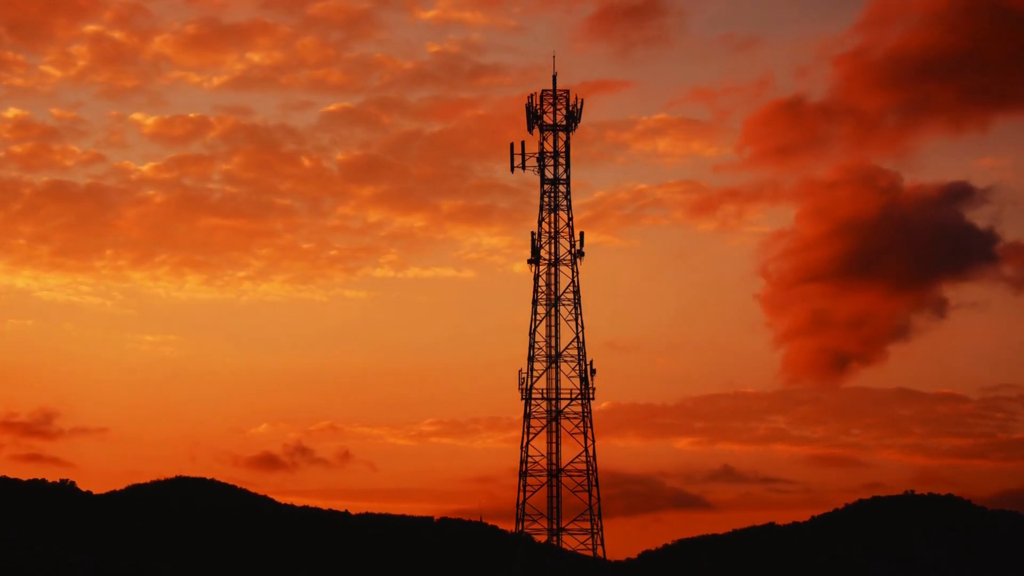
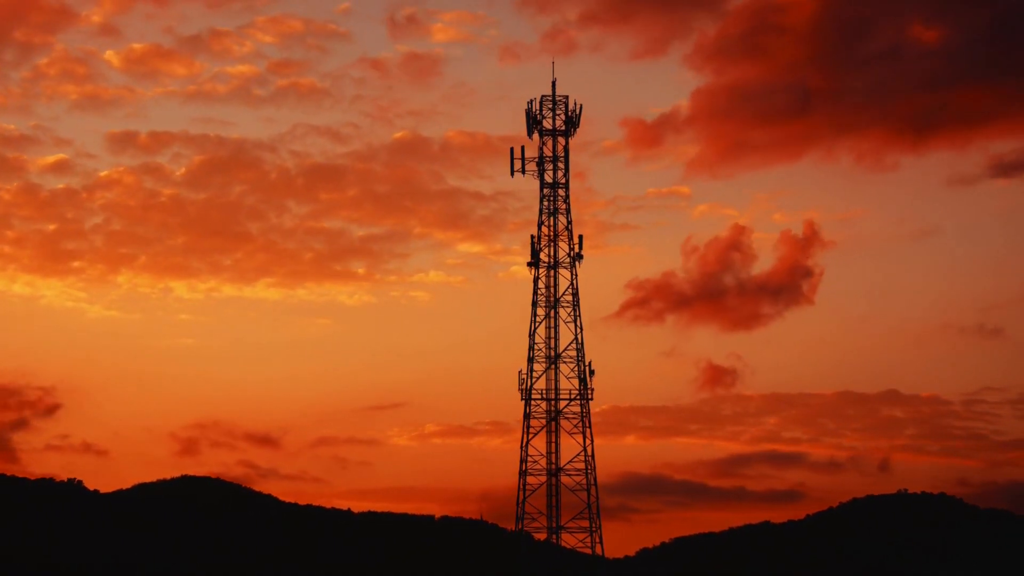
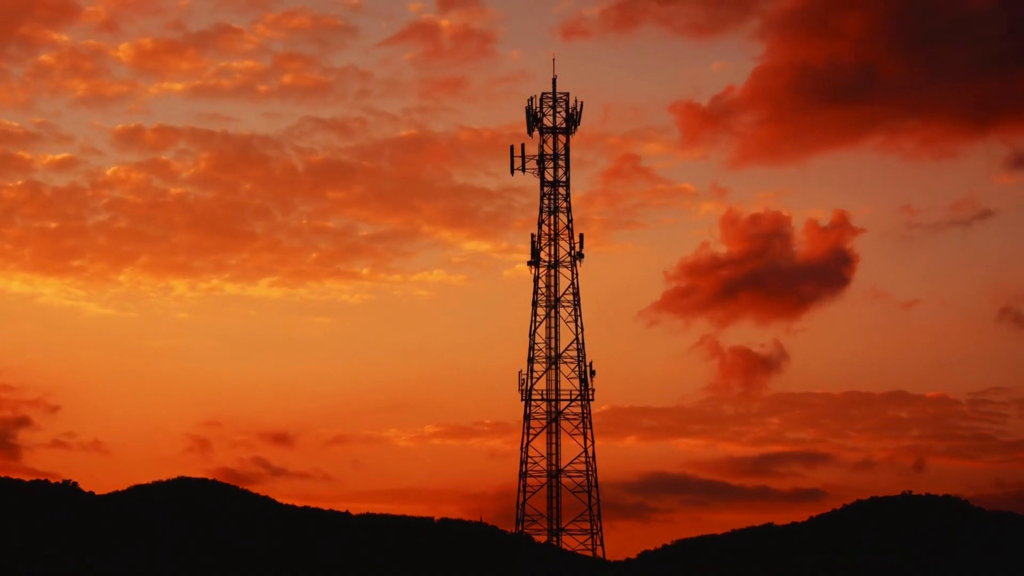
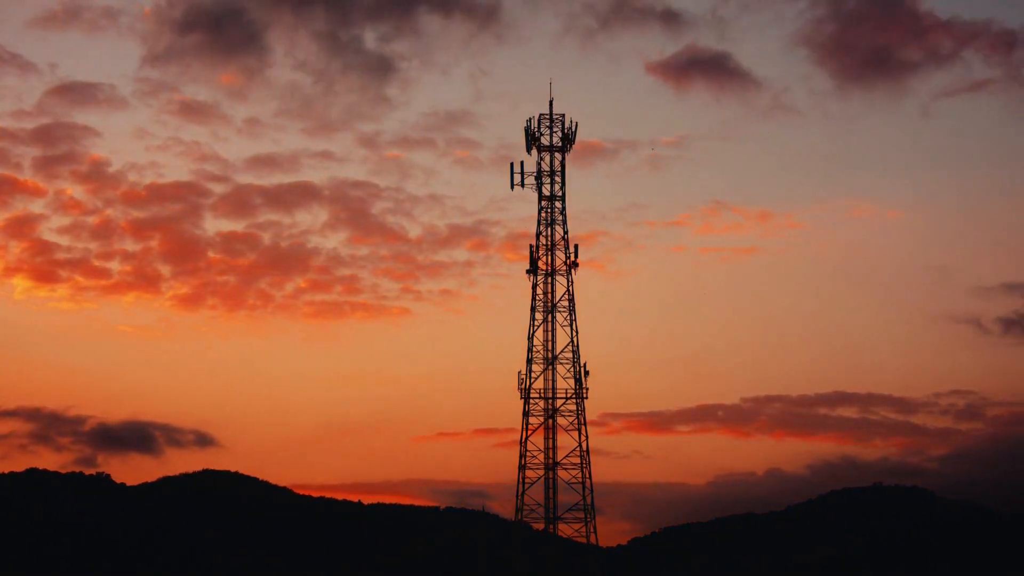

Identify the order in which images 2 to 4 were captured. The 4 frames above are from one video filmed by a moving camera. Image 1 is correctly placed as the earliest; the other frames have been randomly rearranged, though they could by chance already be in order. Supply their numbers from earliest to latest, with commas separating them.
3, 2, 4
